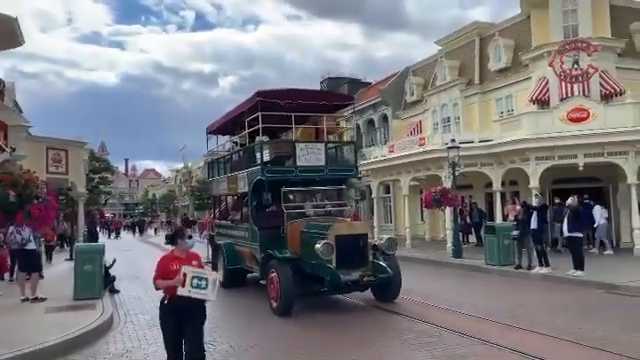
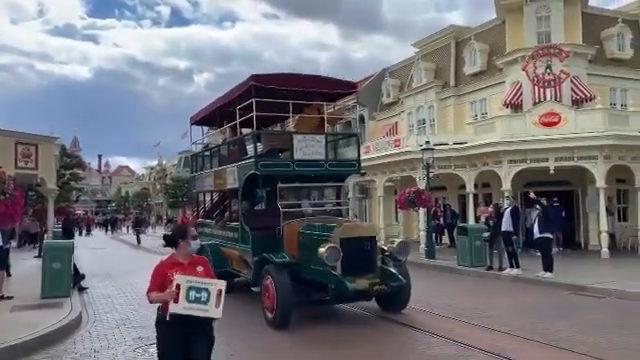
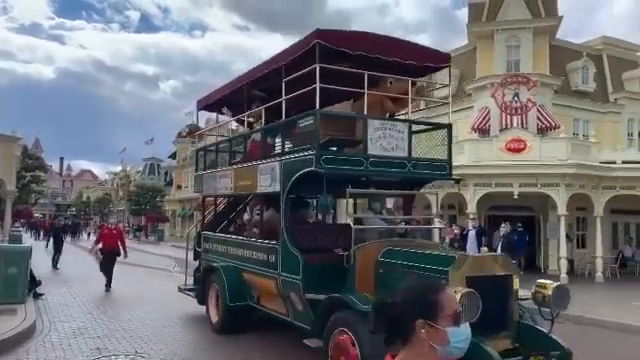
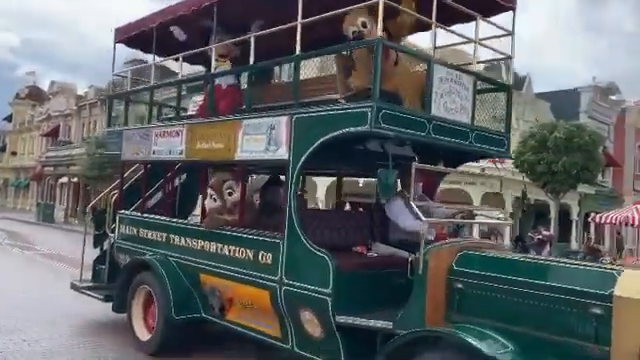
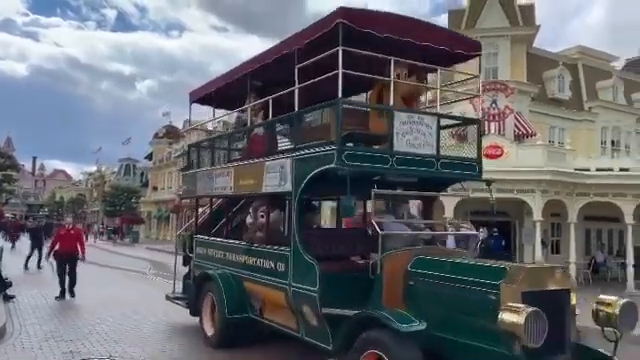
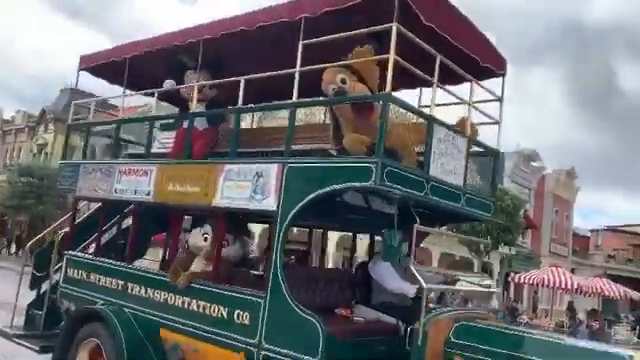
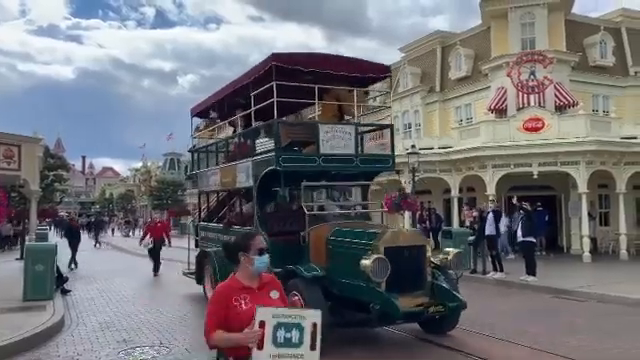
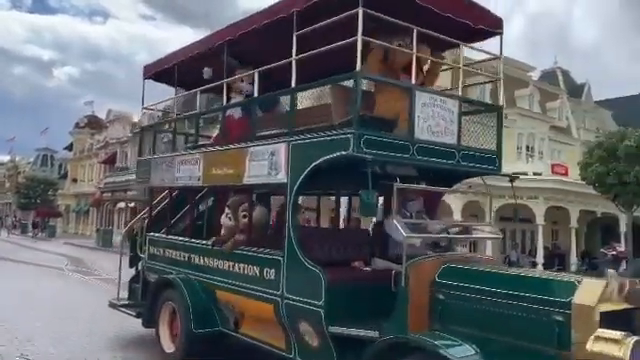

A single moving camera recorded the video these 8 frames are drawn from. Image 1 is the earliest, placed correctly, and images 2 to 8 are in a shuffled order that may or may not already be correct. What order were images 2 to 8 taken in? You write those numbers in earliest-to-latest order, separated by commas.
2, 7, 3, 5, 8, 4, 6
